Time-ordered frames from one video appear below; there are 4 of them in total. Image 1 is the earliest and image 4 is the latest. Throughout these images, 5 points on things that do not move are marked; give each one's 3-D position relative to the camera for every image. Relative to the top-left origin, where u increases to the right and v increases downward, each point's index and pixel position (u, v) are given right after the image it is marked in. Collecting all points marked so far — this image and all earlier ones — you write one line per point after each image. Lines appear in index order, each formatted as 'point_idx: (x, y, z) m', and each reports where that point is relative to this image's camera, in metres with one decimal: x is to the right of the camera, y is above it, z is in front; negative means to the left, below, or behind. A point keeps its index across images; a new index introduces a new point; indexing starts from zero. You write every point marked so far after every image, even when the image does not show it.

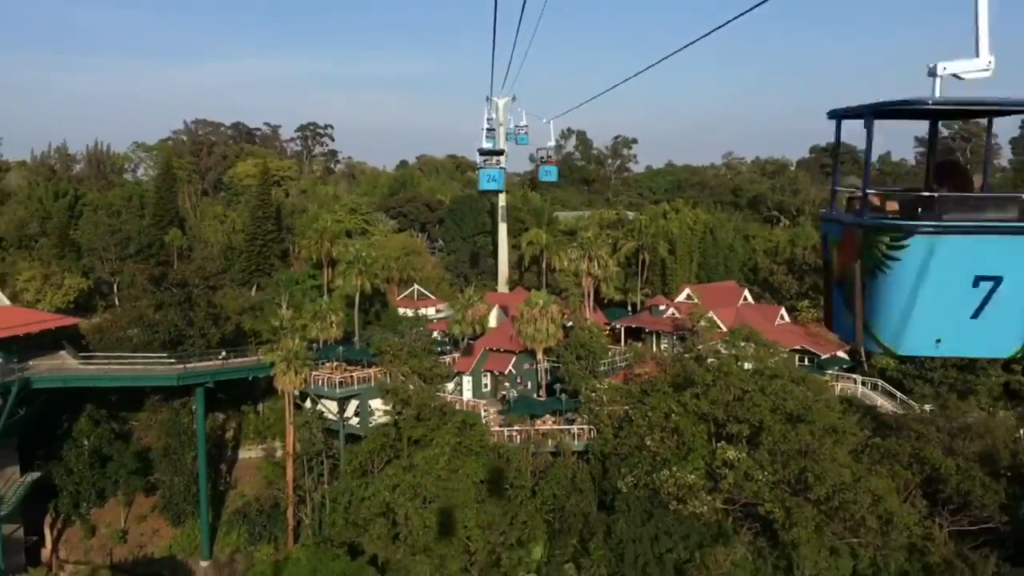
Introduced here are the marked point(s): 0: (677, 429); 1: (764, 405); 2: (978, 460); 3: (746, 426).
0: (+3.7, -3.1, +18.3) m
1: (+5.6, -2.6, +18.1) m
2: (+10.7, -3.9, +18.7) m
3: (+5.2, -3.1, +18.2) m
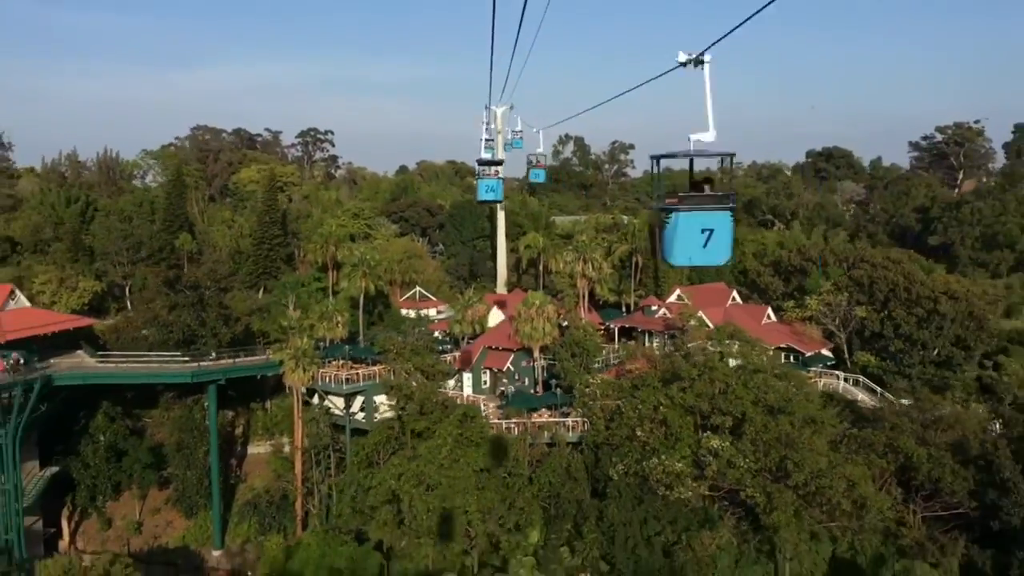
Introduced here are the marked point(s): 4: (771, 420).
0: (+3.6, -3.1, +19.4) m
1: (+5.5, -2.6, +19.3) m
2: (+10.6, -3.9, +19.9) m
3: (+5.1, -3.1, +19.4) m
4: (+6.1, -3.1, +19.2) m
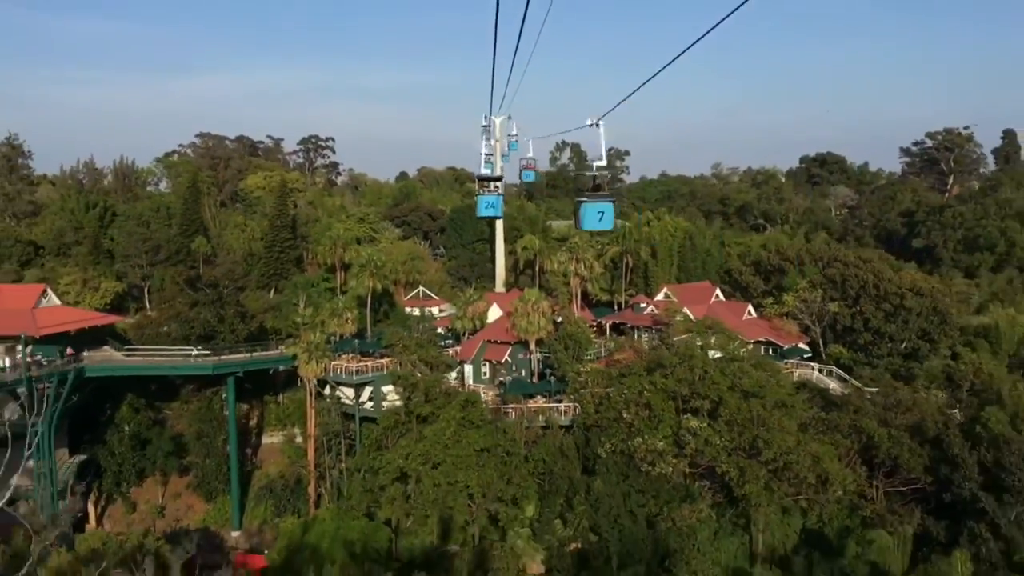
0: (+3.6, -3.0, +21.4) m
1: (+5.4, -2.5, +21.3) m
2: (+10.6, -3.8, +21.8) m
3: (+5.1, -2.9, +21.3) m
4: (+6.0, -3.0, +21.2) m
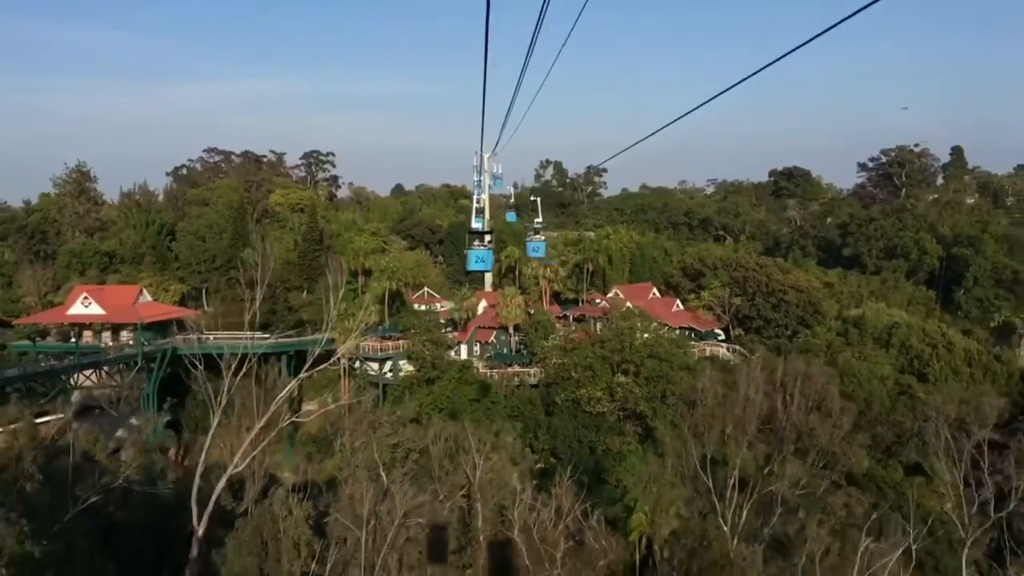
0: (+2.9, -2.9, +30.4) m
1: (+4.8, -2.4, +30.3) m
2: (+10.0, -3.7, +31.0) m
3: (+4.4, -2.8, +30.4) m
4: (+5.4, -2.8, +30.2) m
